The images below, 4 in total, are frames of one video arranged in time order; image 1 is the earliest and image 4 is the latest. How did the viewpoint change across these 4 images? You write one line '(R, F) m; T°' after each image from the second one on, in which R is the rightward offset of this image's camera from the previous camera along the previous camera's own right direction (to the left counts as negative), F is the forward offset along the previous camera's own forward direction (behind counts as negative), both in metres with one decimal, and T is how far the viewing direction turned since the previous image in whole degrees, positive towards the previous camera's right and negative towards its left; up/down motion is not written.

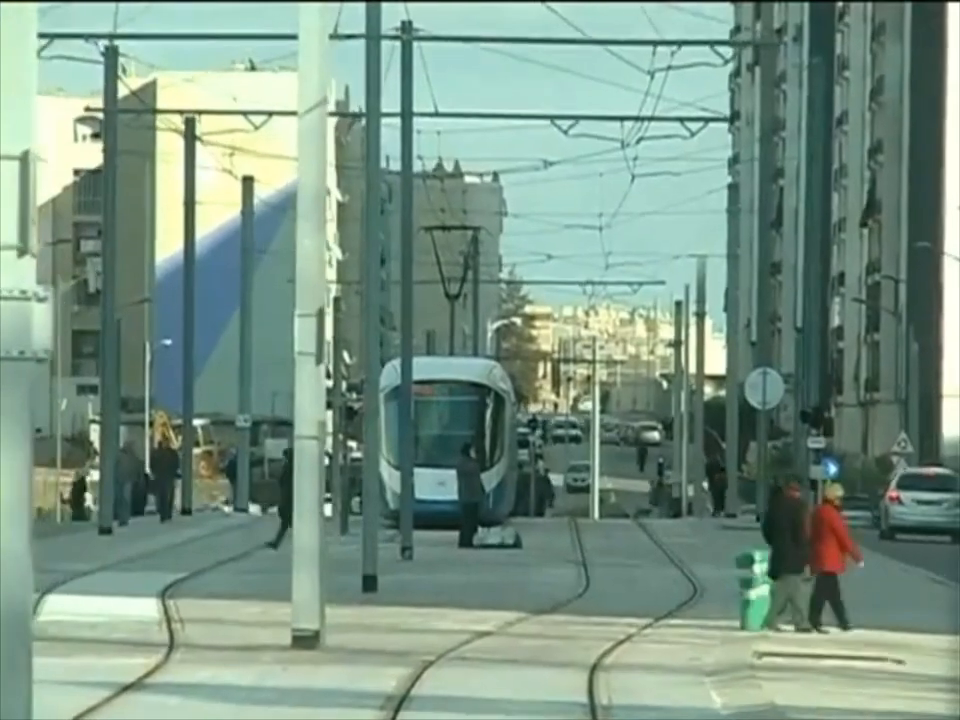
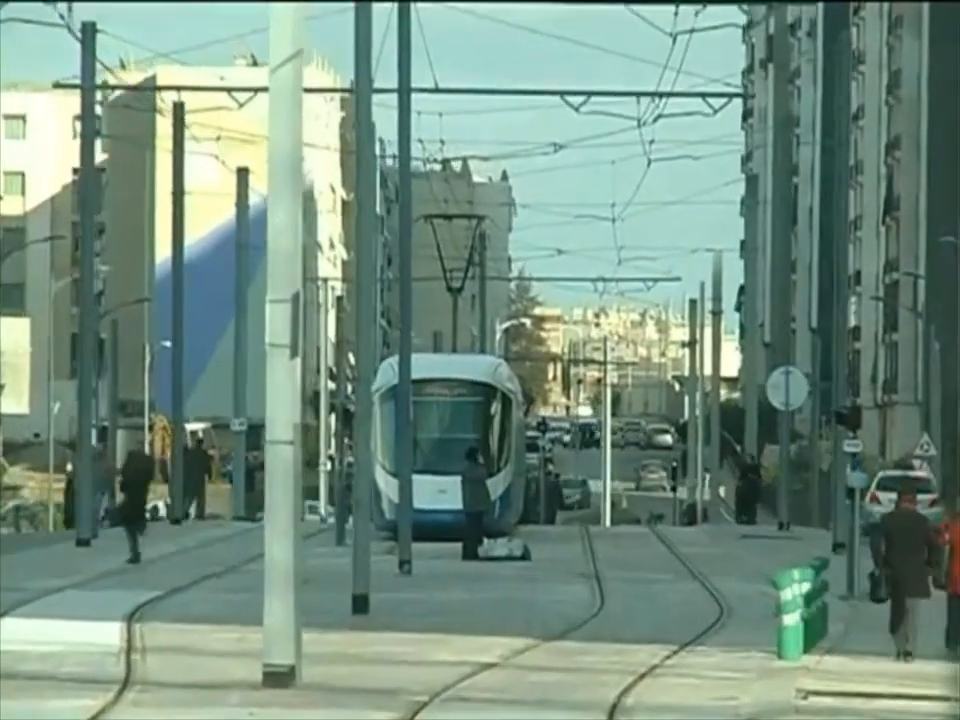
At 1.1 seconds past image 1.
(+0.1, +2.1) m; 0°
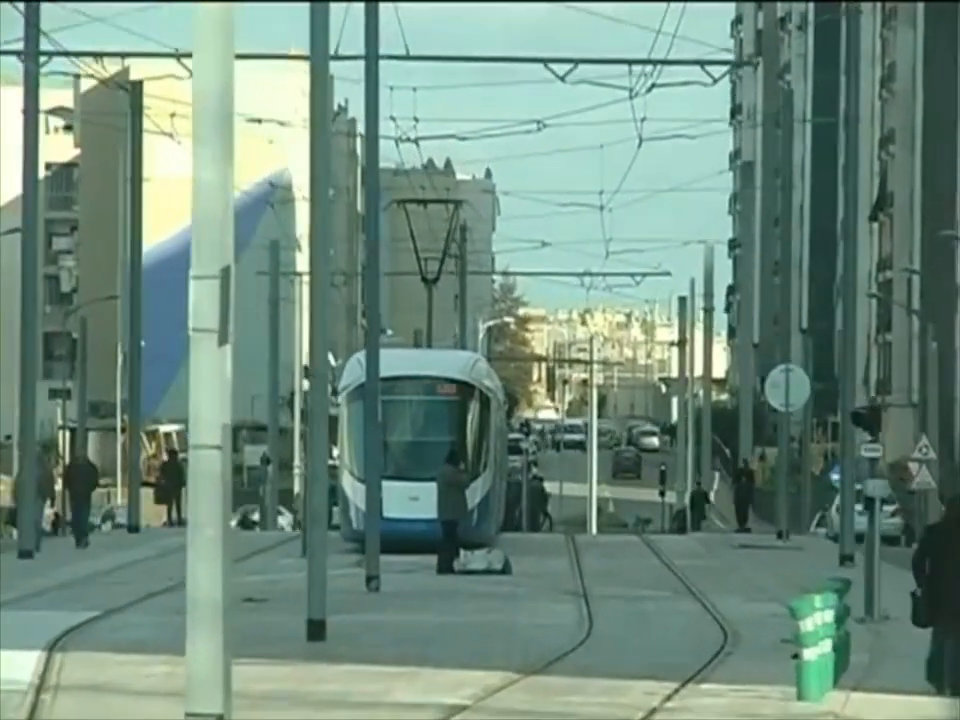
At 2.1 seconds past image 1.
(+0.1, +2.3) m; 0°
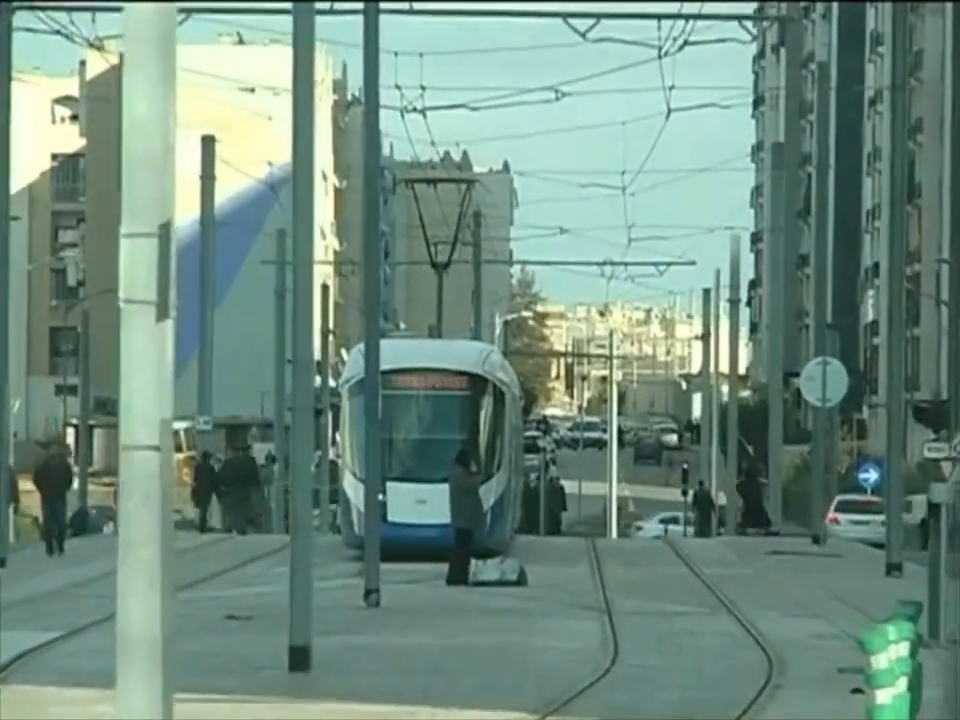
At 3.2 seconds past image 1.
(+0.1, +2.3) m; 0°
